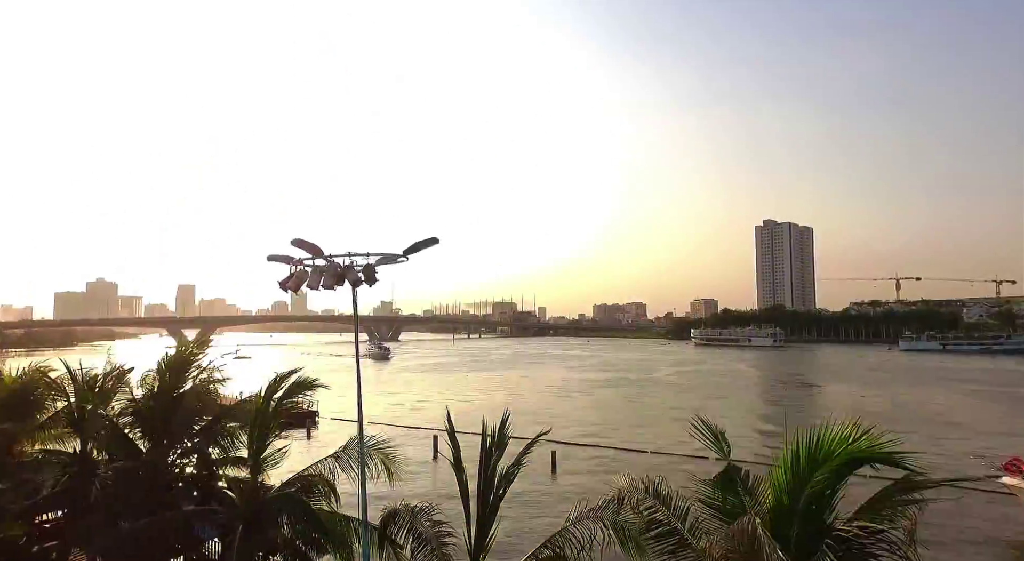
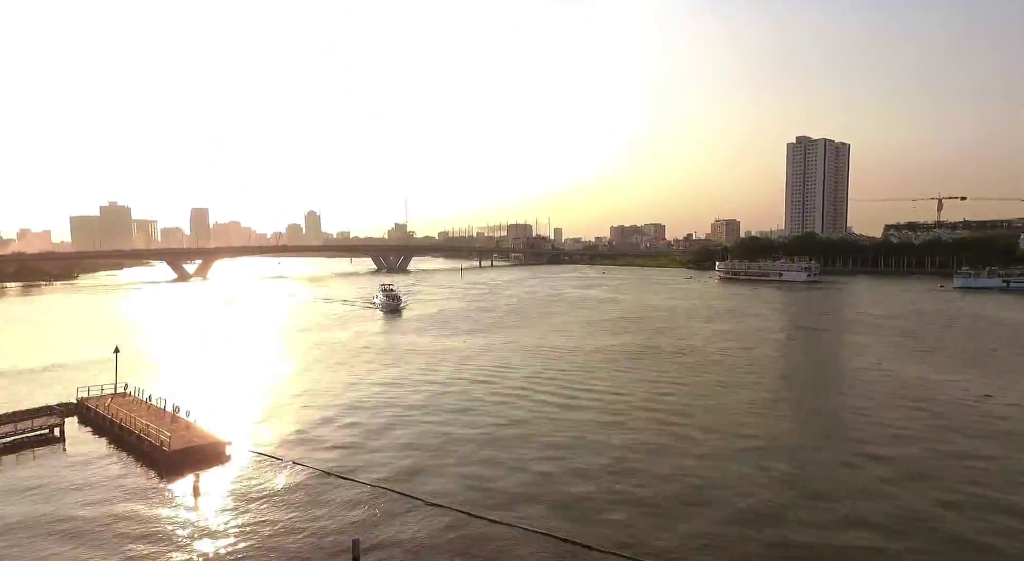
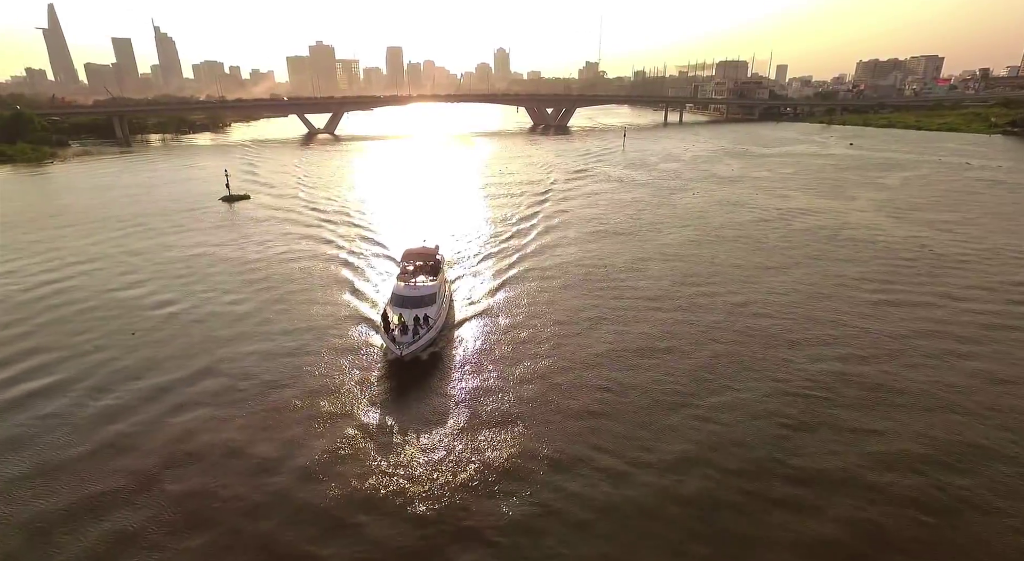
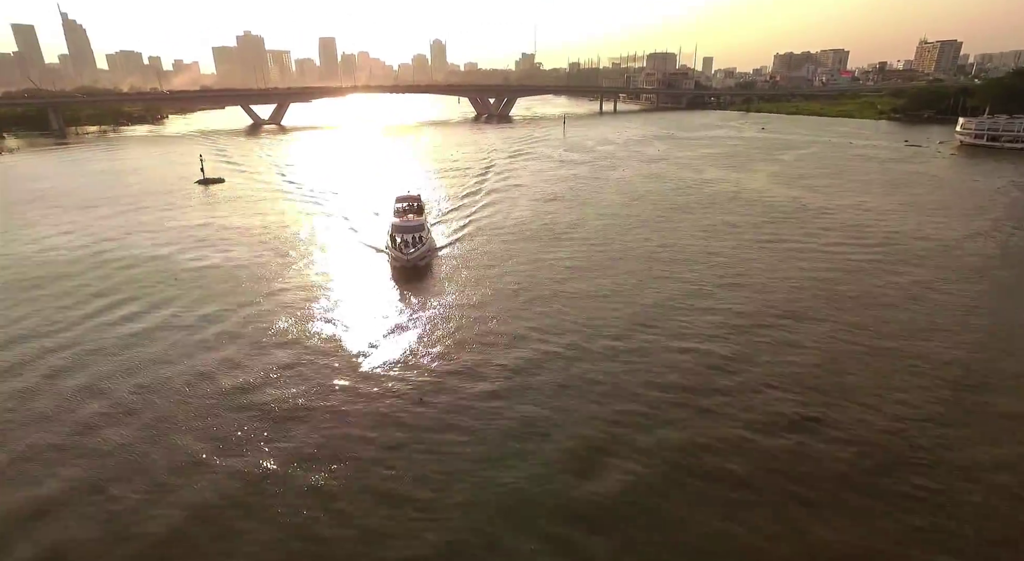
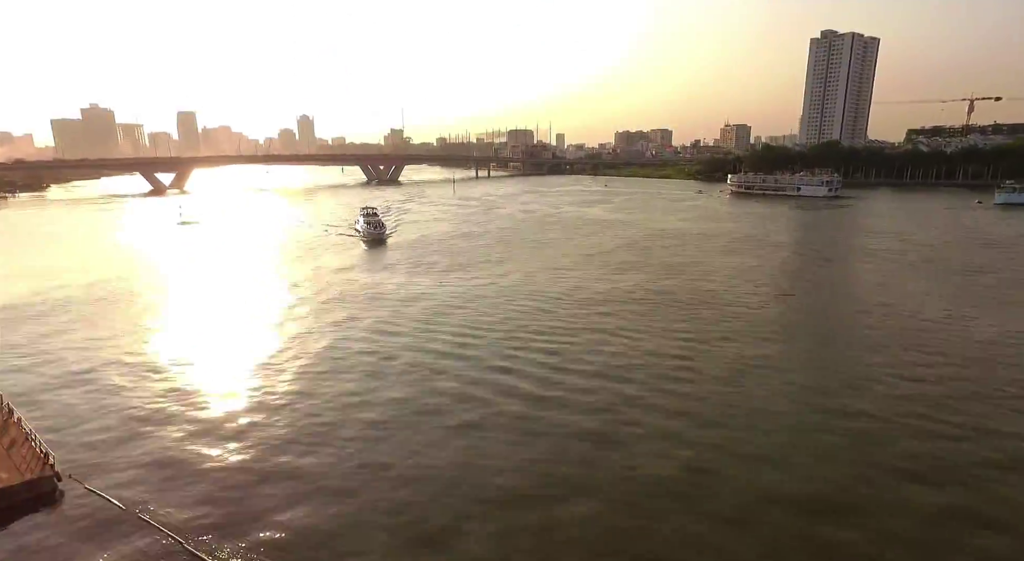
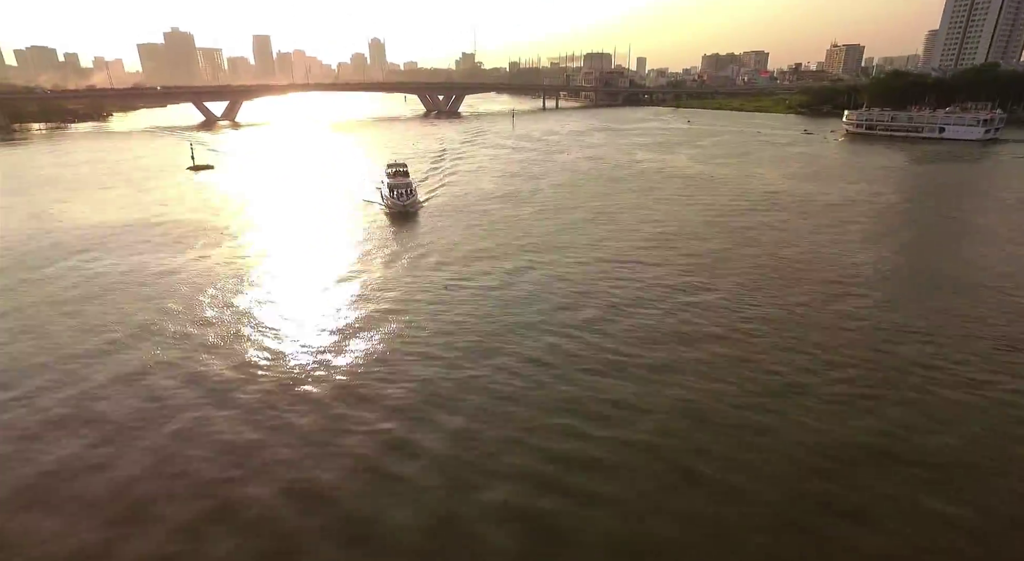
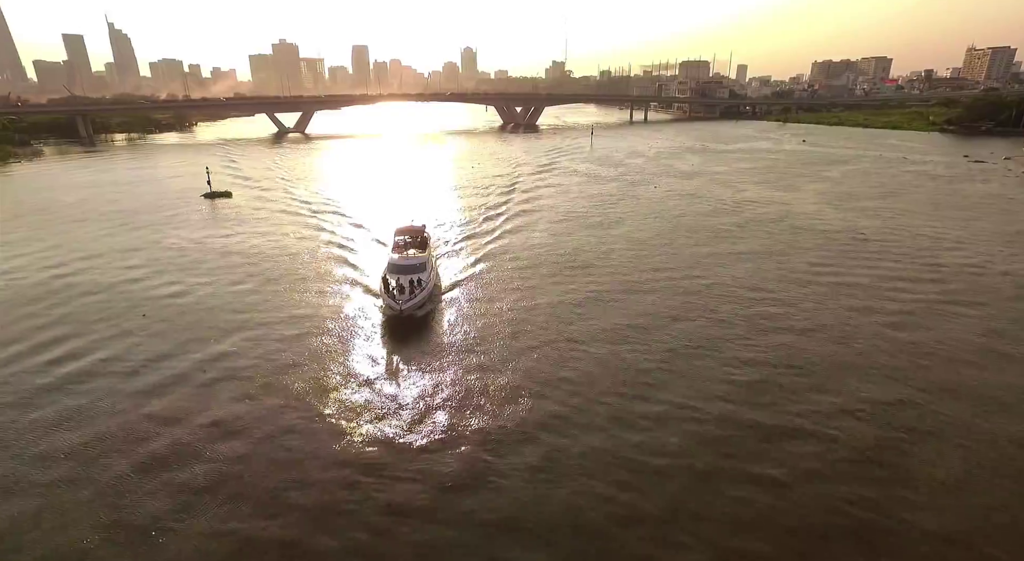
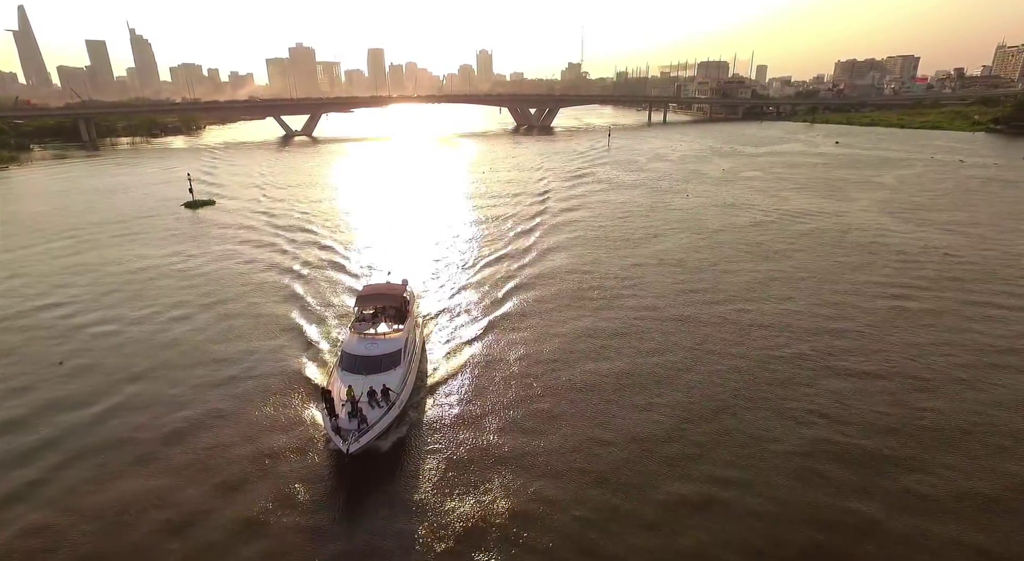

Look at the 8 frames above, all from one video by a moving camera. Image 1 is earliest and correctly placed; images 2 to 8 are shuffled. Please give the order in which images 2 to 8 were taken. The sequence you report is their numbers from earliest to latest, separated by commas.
2, 5, 6, 4, 7, 3, 8
